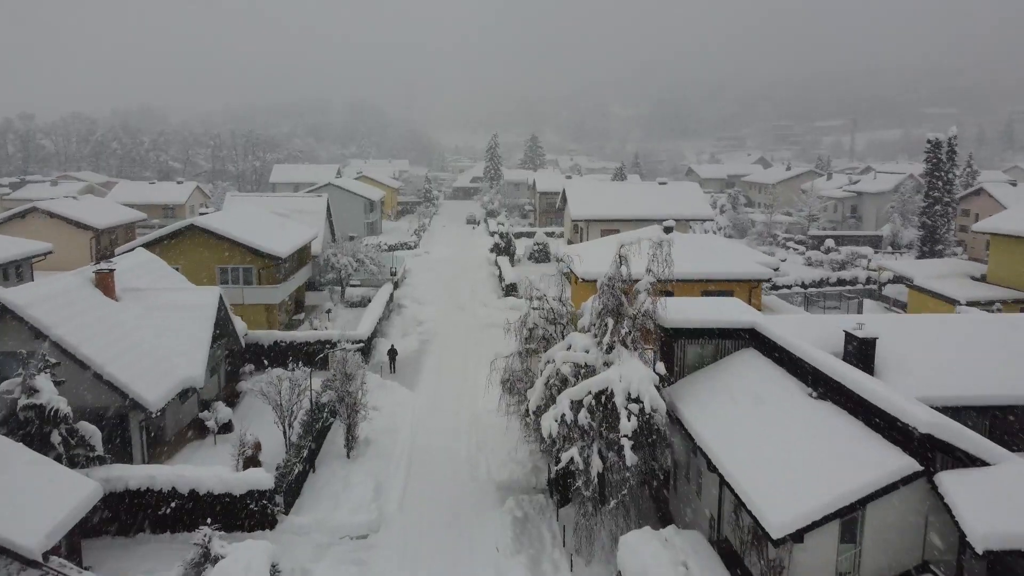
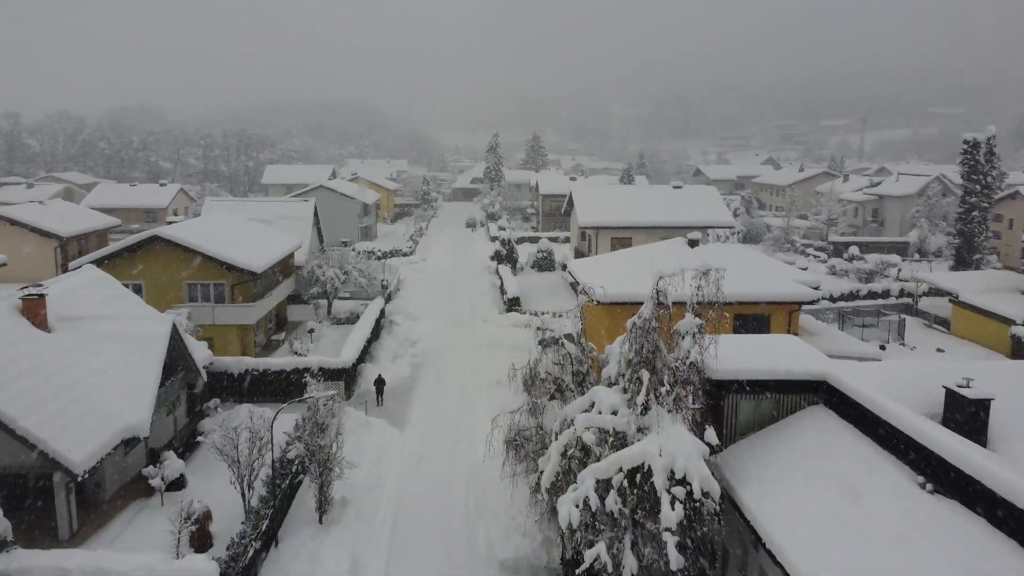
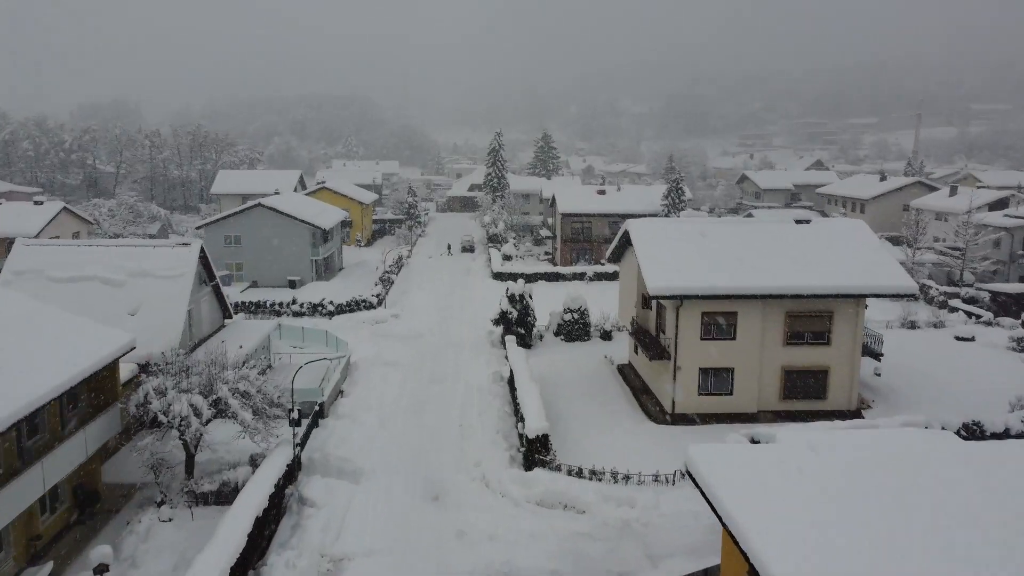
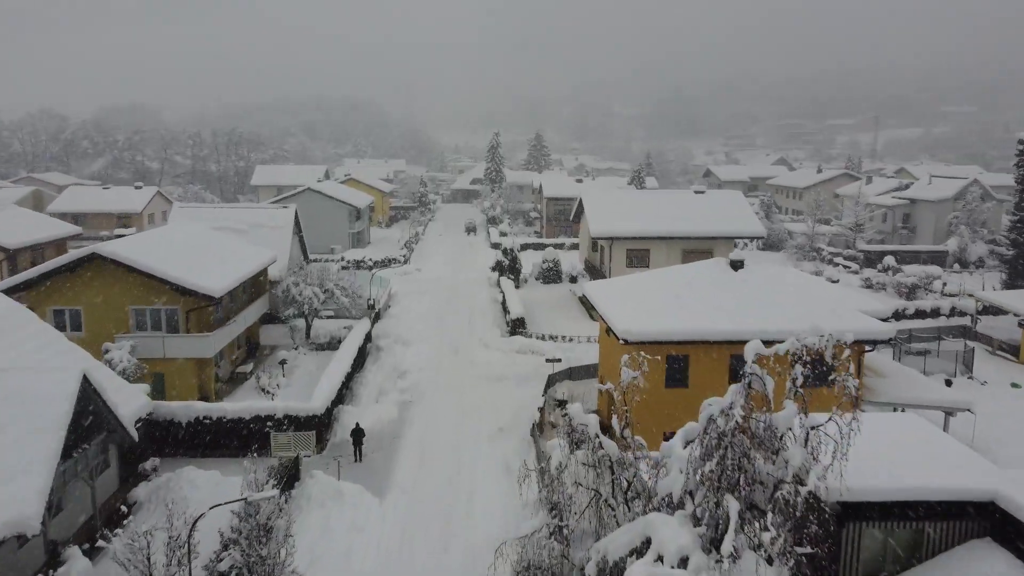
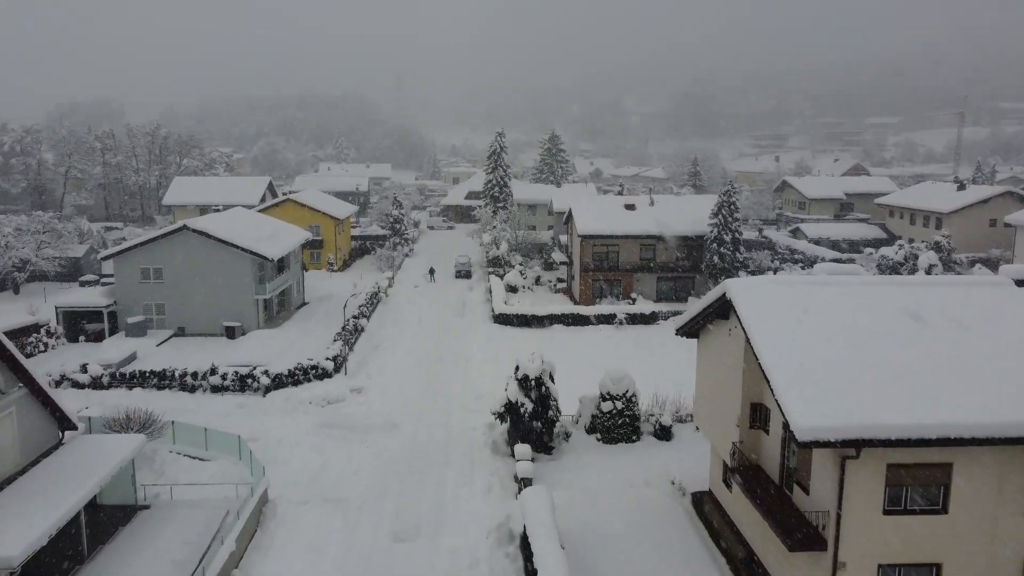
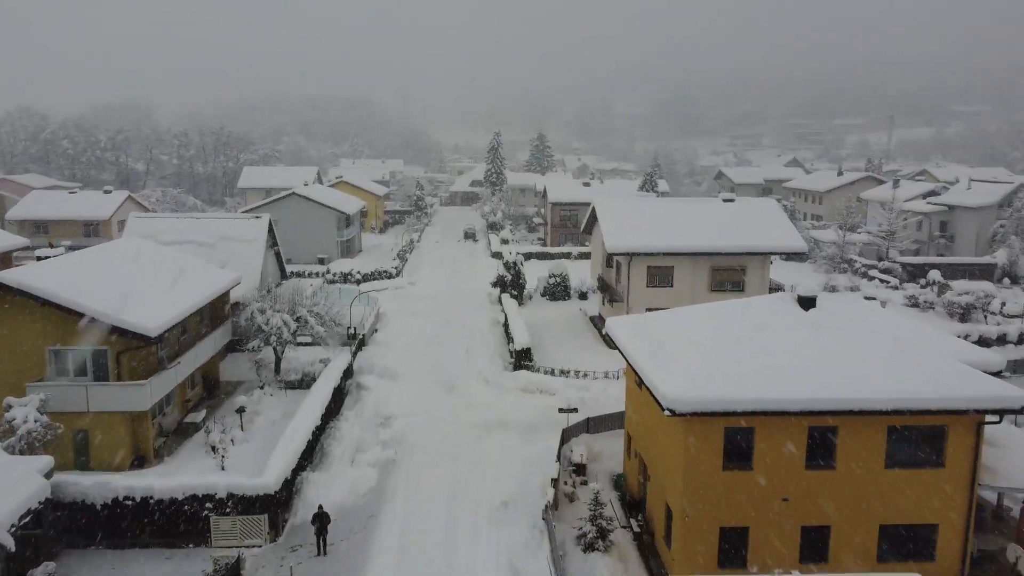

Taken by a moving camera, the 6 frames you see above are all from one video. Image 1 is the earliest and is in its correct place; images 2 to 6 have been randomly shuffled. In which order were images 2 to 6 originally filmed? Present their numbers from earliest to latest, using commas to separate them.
2, 4, 6, 3, 5
